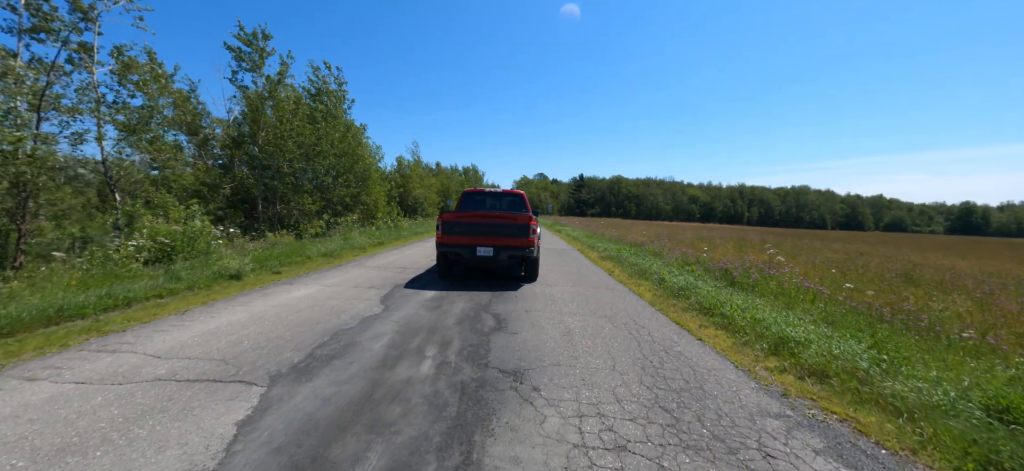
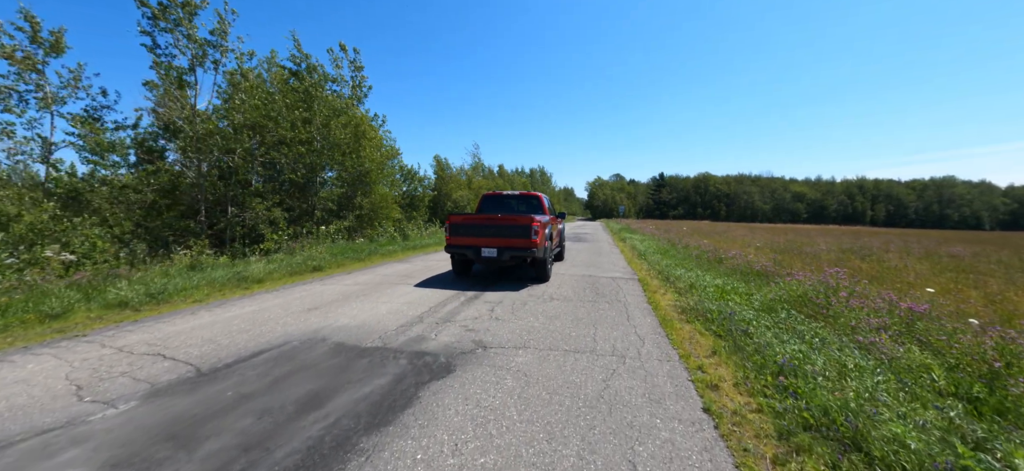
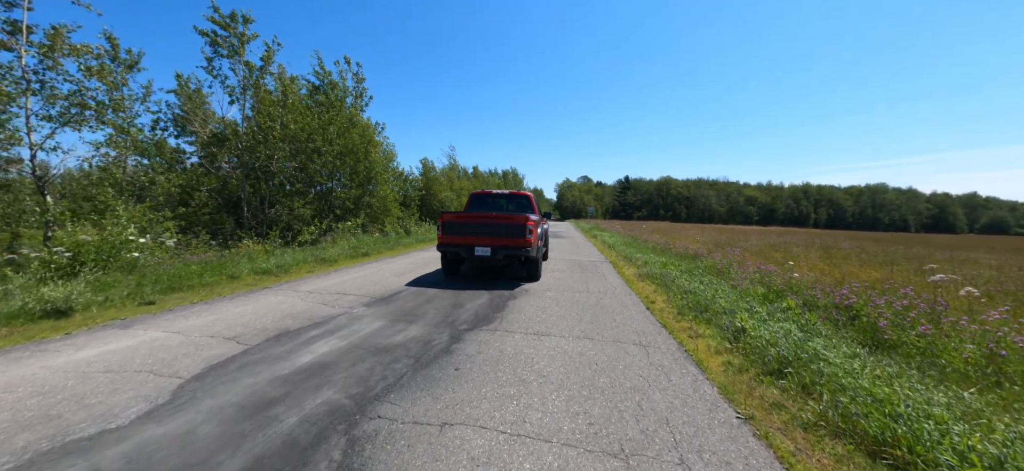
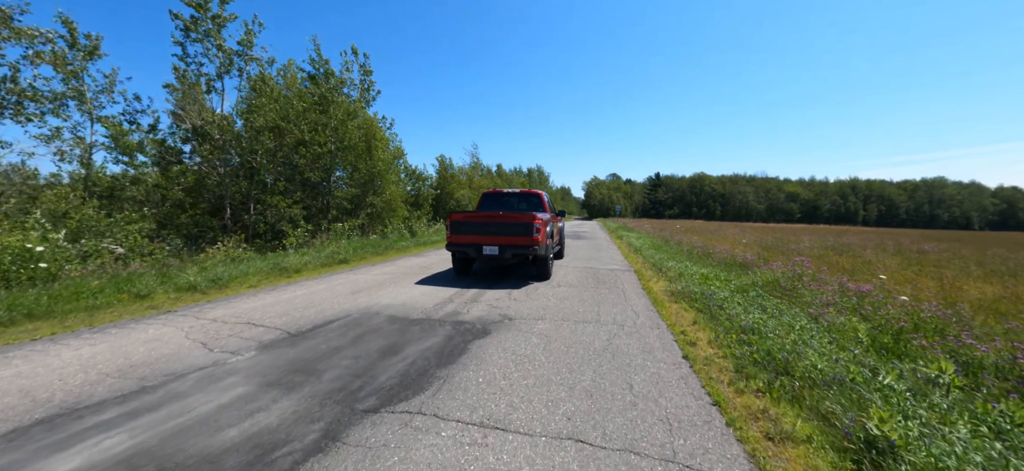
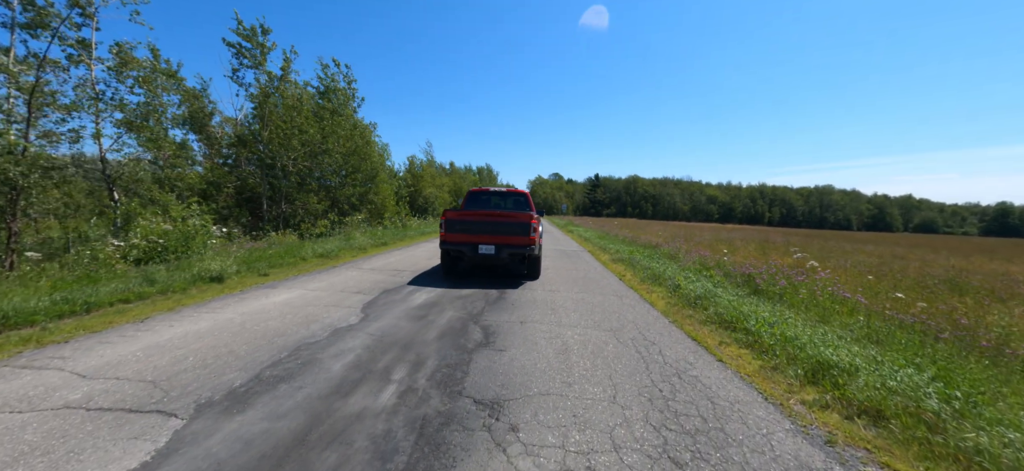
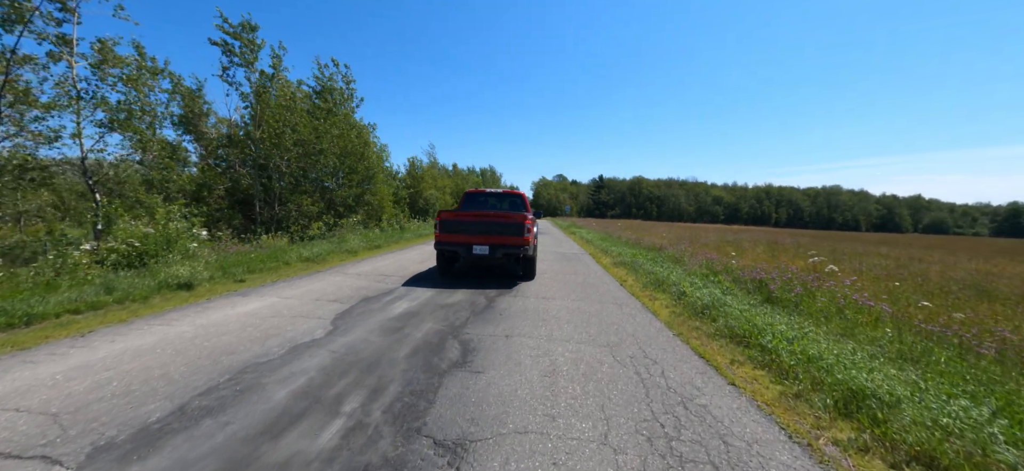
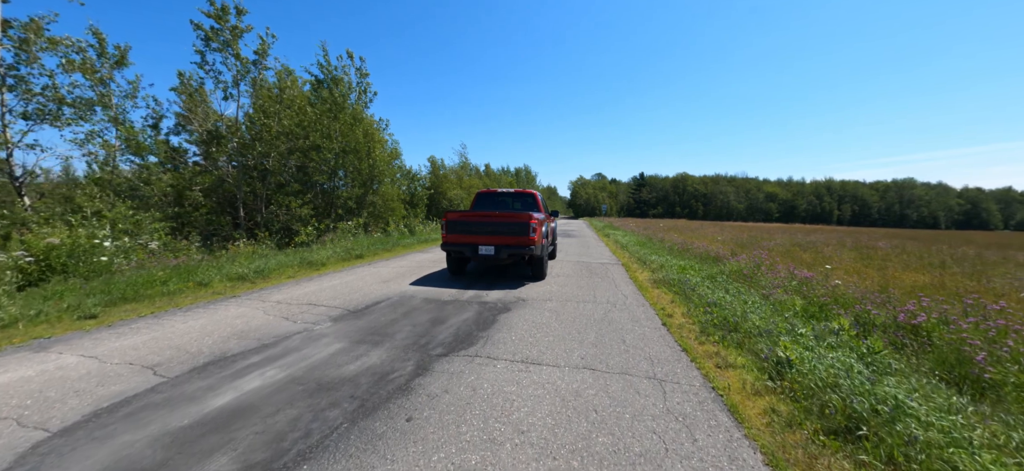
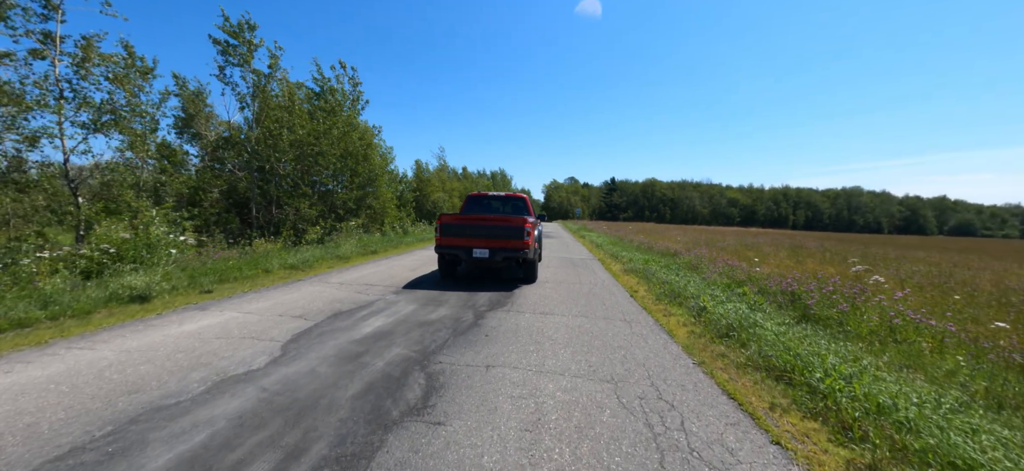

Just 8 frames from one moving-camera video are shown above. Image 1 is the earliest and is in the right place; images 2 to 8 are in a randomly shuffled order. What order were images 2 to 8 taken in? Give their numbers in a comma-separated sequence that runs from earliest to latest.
5, 6, 8, 3, 7, 4, 2
